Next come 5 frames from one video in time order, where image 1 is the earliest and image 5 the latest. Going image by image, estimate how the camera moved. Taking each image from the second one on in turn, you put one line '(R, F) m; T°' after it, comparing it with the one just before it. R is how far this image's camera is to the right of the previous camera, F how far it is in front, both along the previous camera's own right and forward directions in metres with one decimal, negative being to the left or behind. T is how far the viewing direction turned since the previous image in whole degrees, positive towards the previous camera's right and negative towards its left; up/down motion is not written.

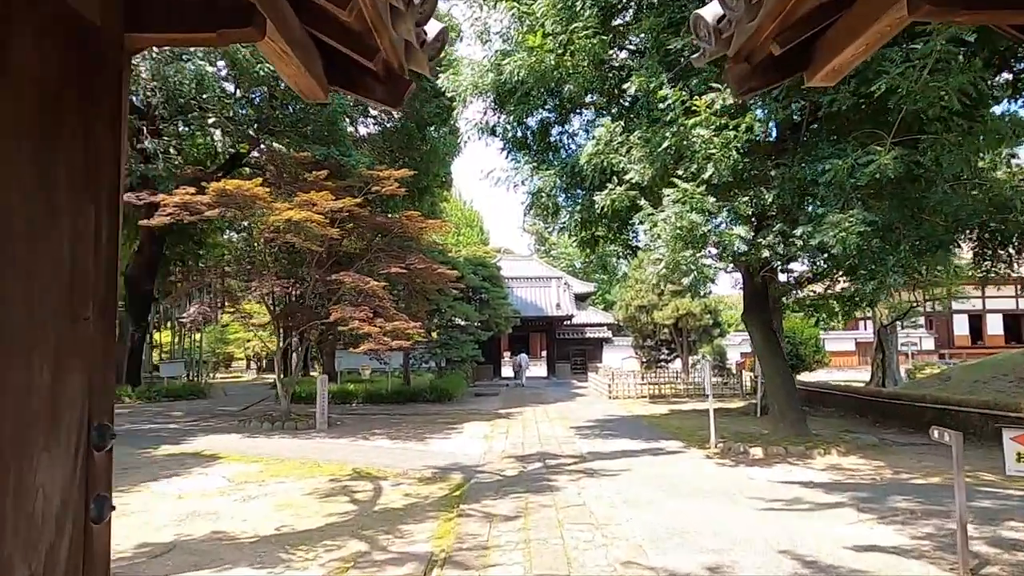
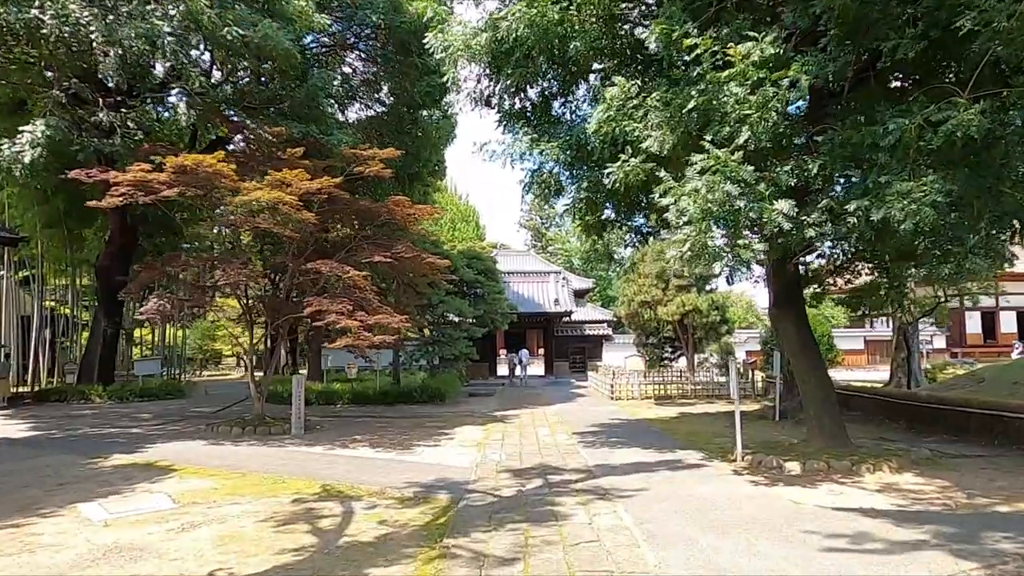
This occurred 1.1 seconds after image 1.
(0.0, +1.3) m; 0°
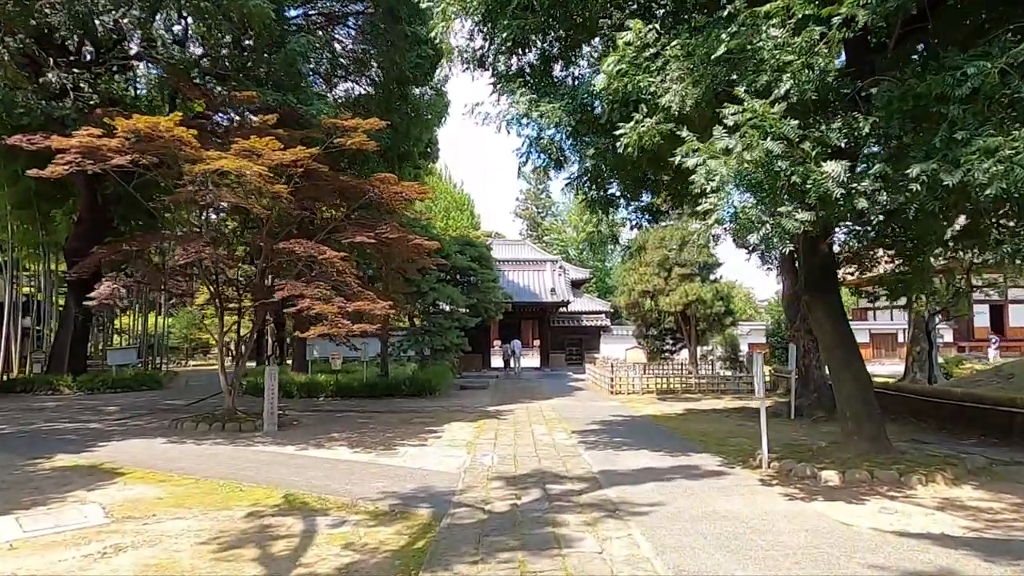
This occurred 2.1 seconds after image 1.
(0.0, +1.1) m; 0°
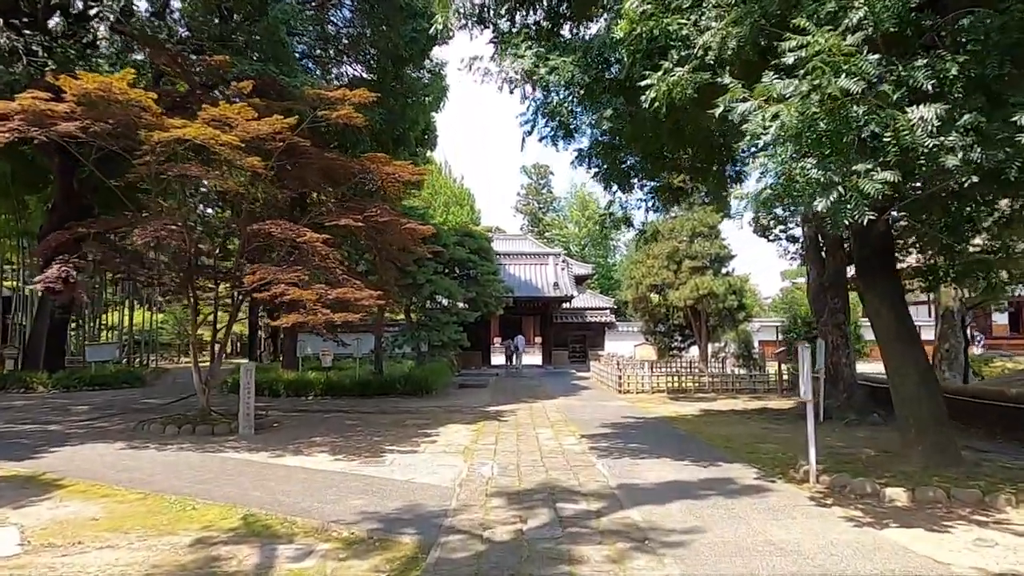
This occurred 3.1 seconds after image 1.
(0.0, +1.1) m; 0°
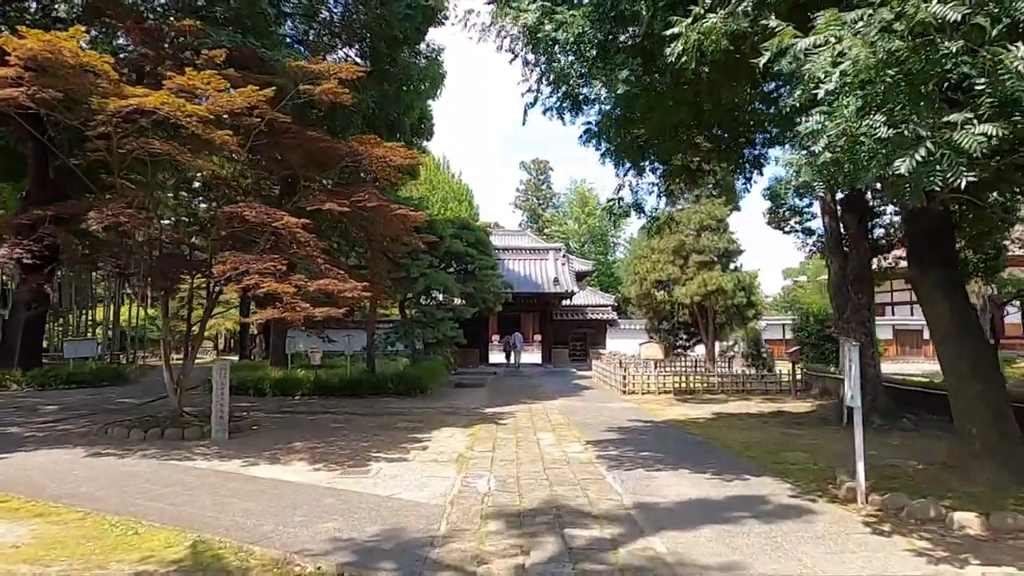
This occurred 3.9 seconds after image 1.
(0.0, +0.9) m; 0°
